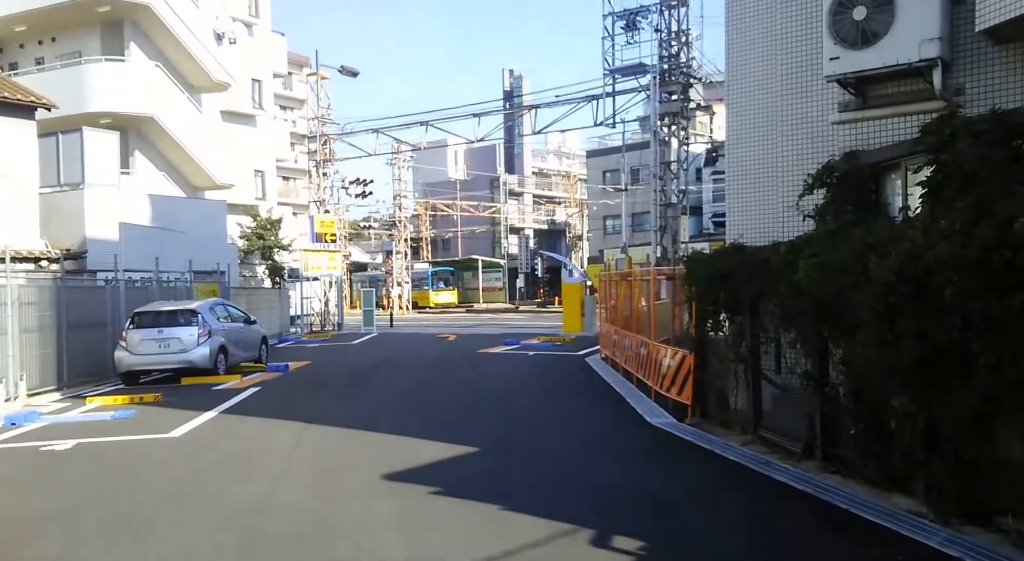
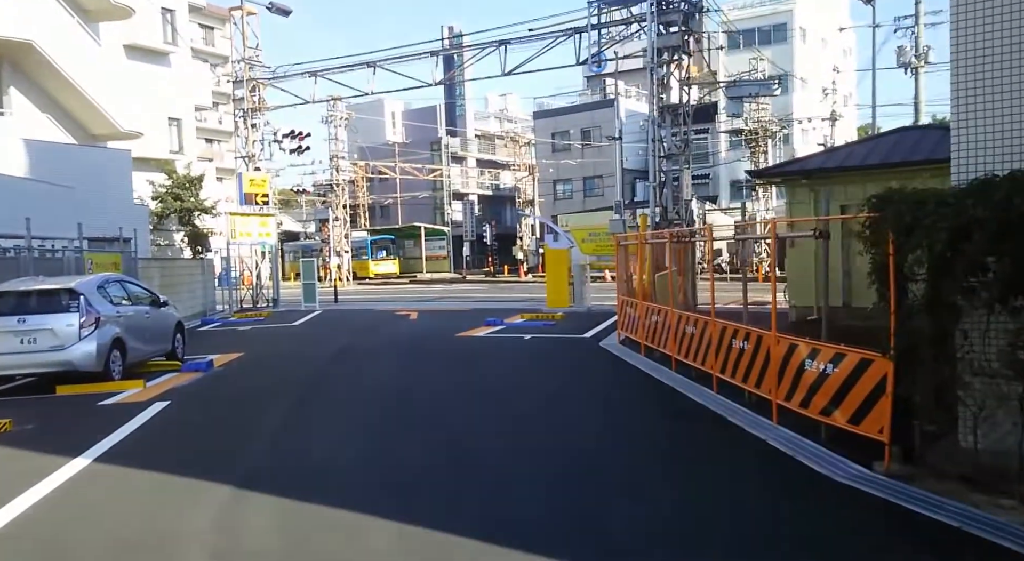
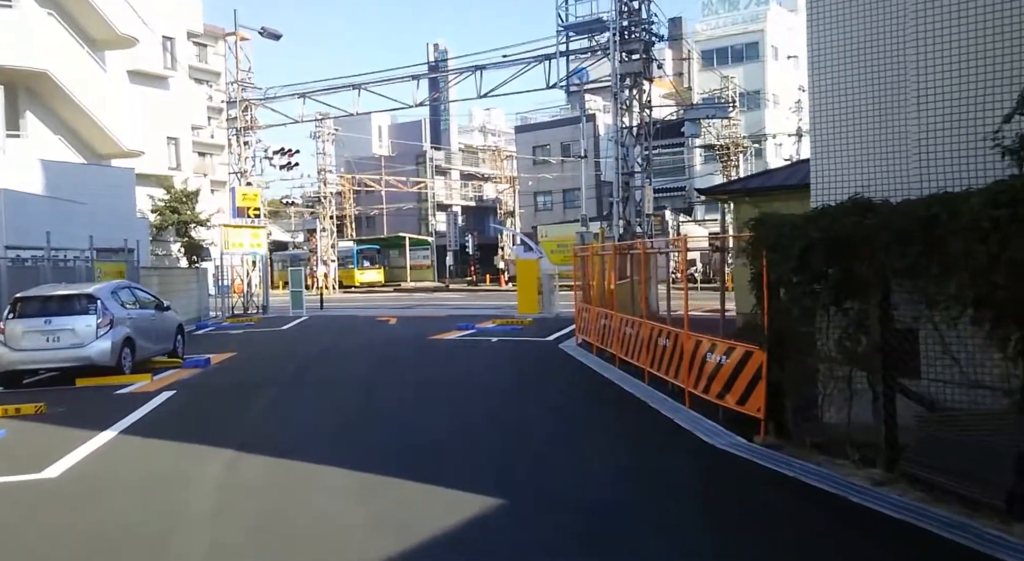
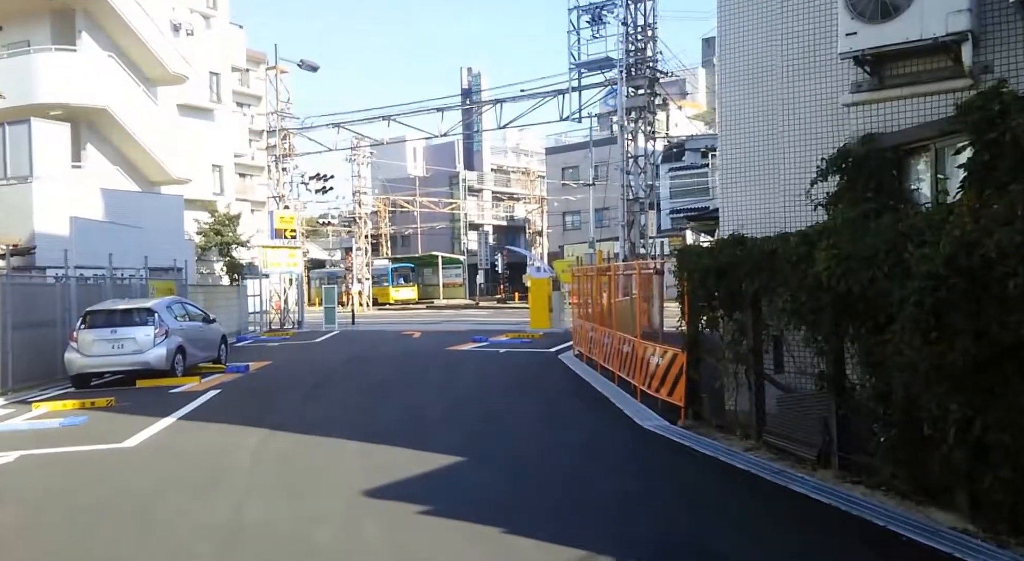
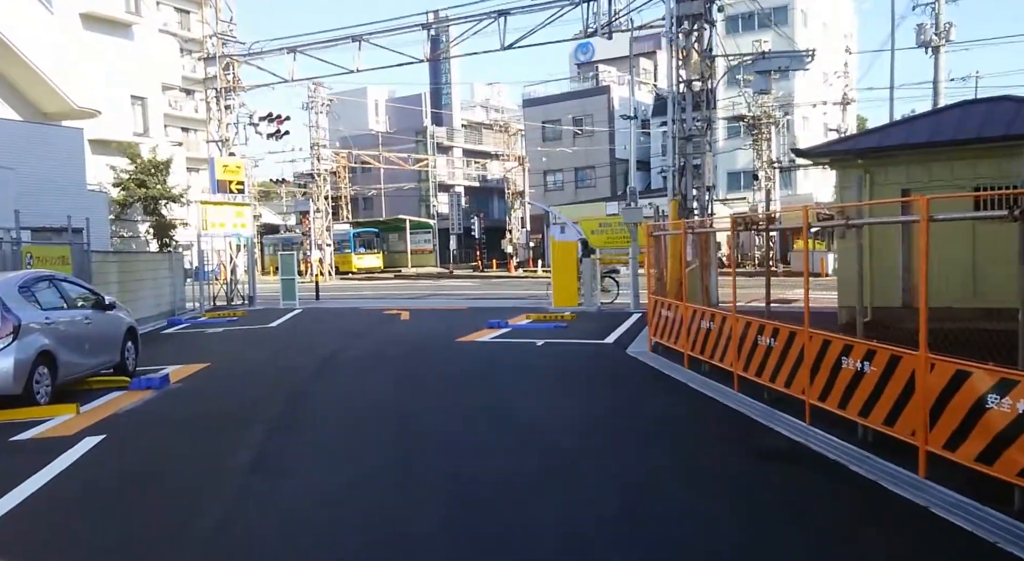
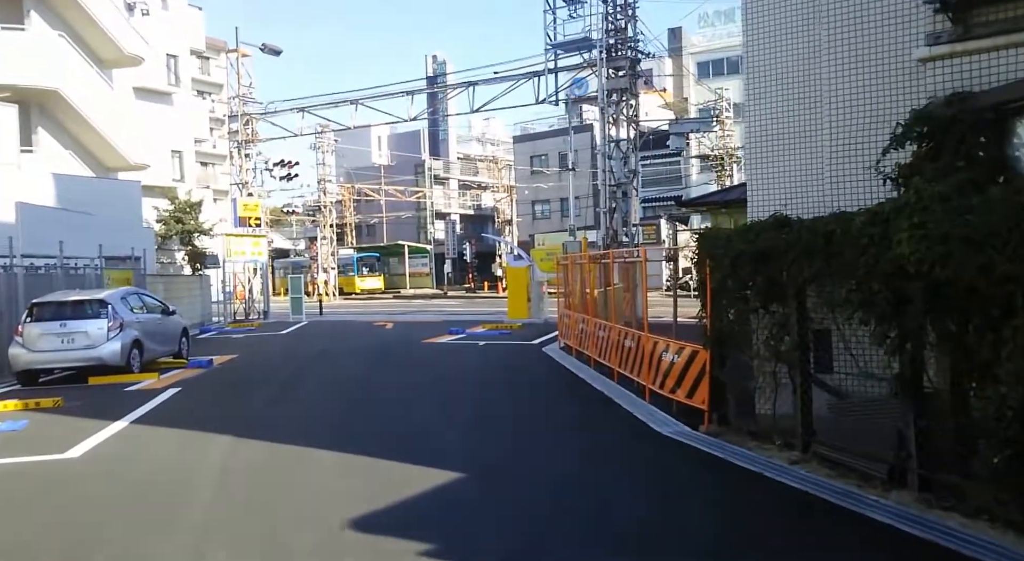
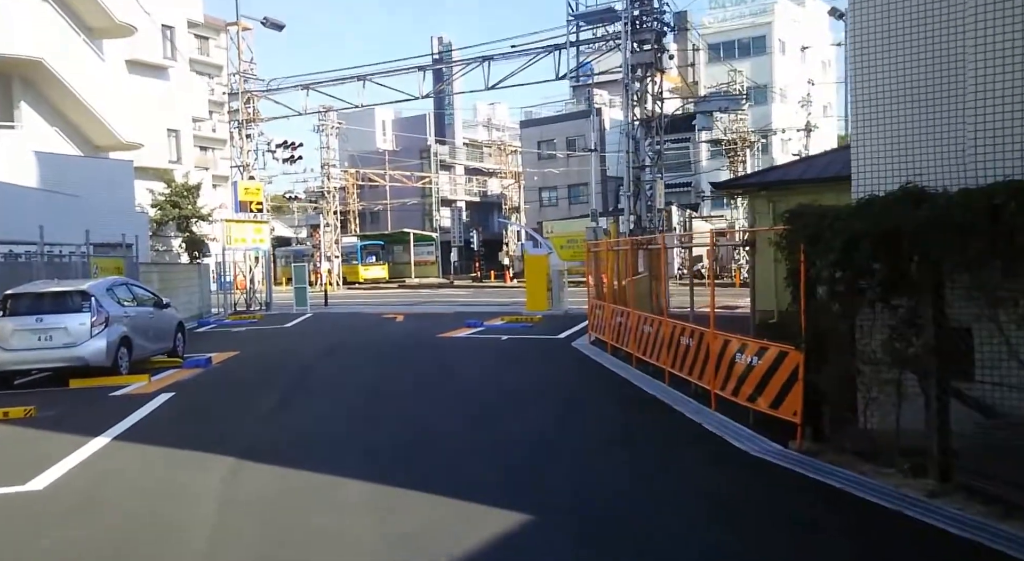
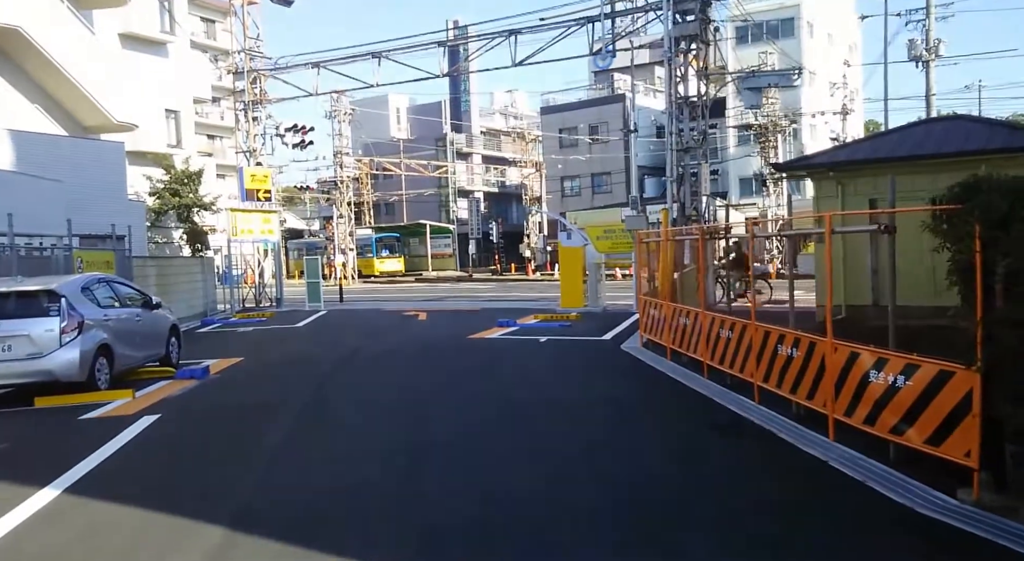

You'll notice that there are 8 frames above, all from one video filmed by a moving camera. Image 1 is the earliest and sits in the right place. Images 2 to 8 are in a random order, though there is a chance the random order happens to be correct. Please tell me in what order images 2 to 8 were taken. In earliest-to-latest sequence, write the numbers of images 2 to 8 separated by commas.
4, 6, 3, 7, 2, 8, 5
